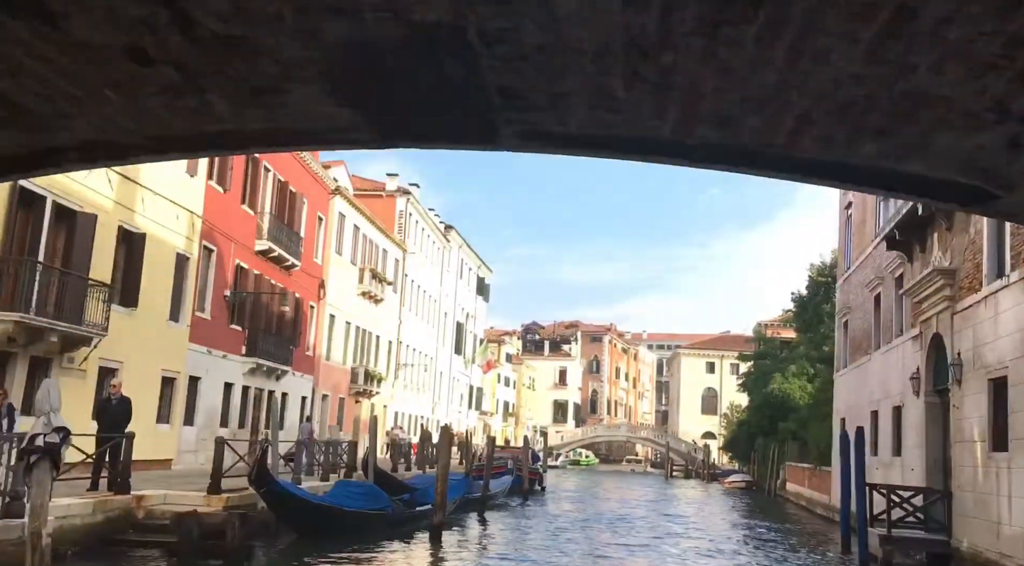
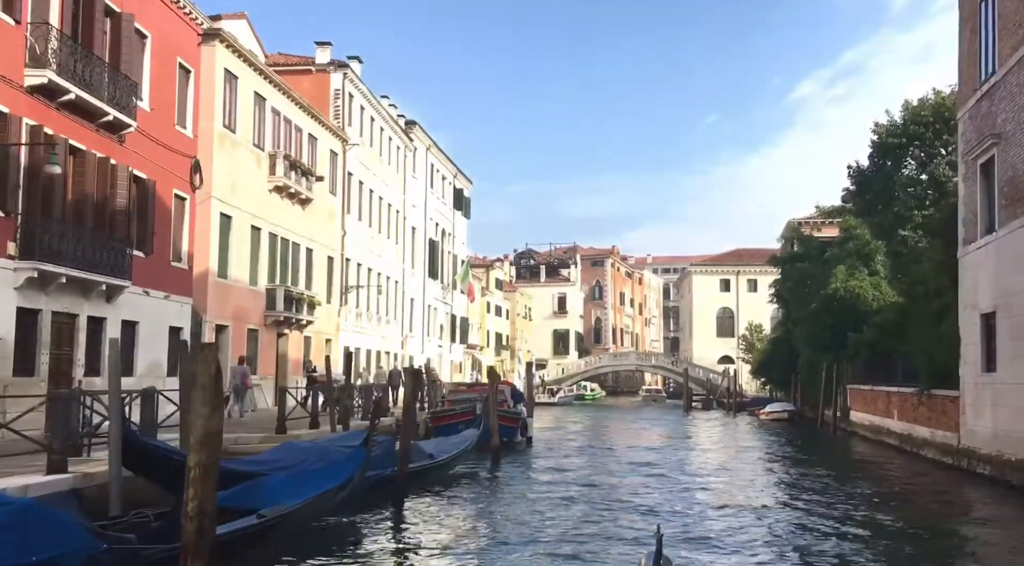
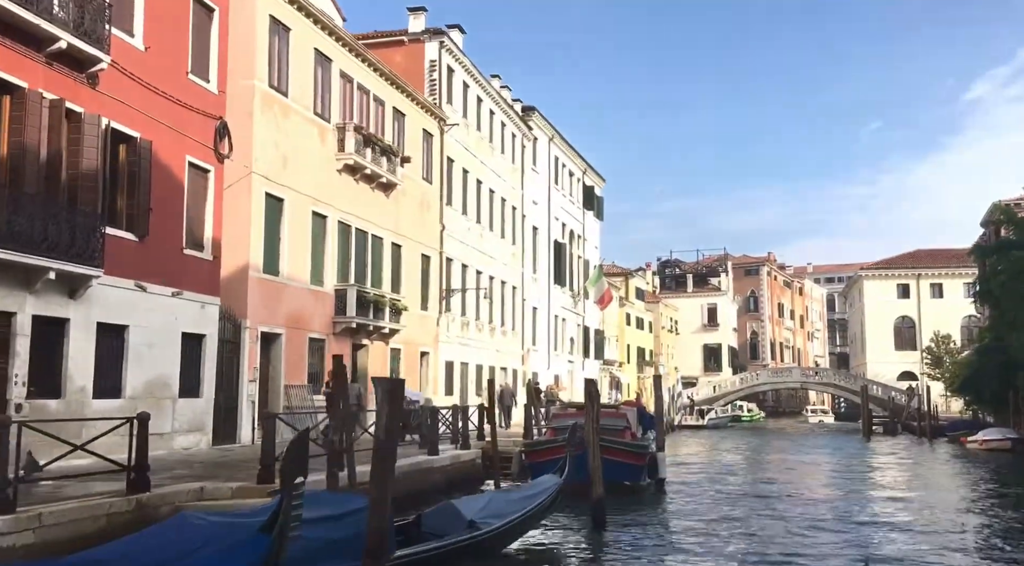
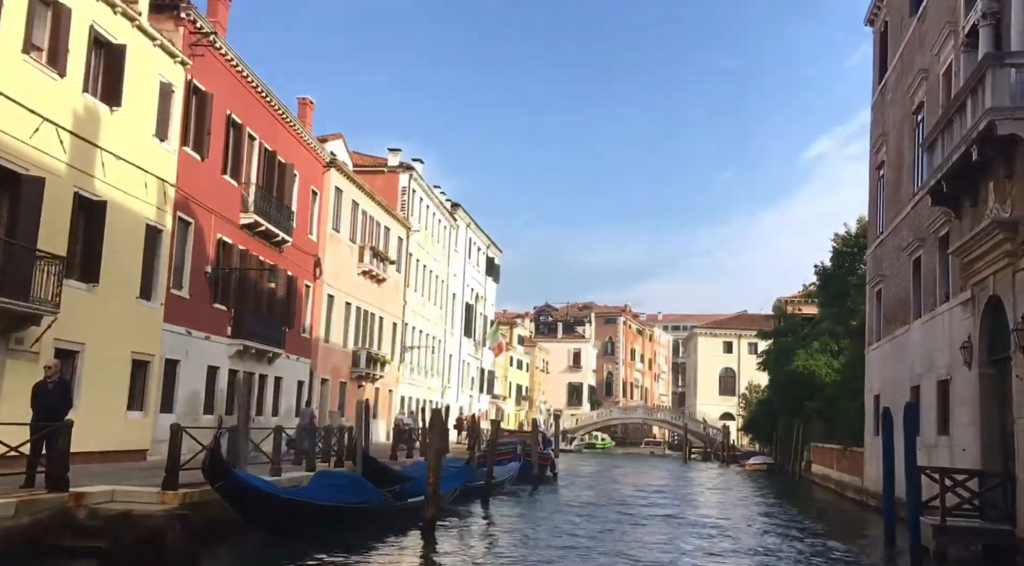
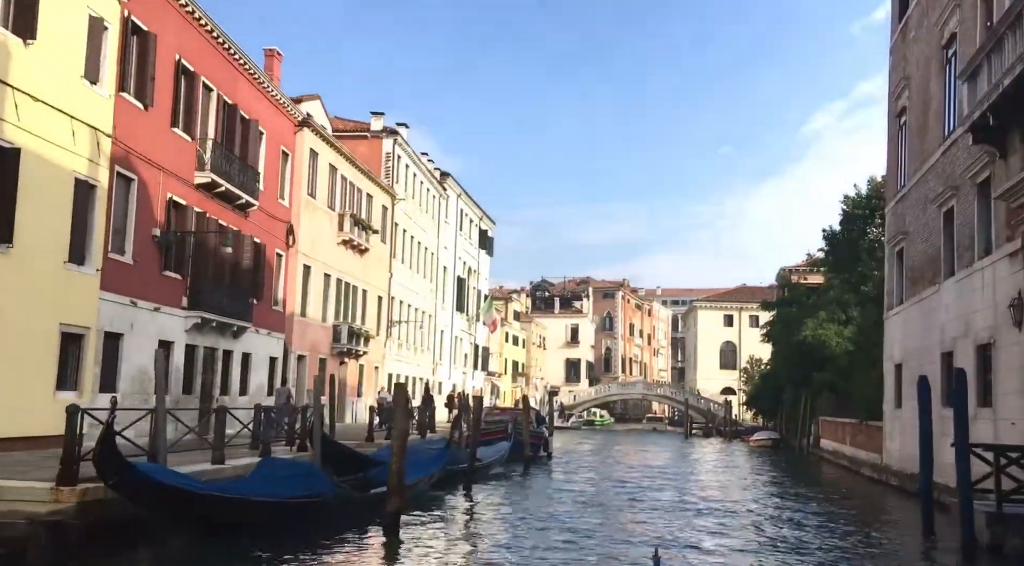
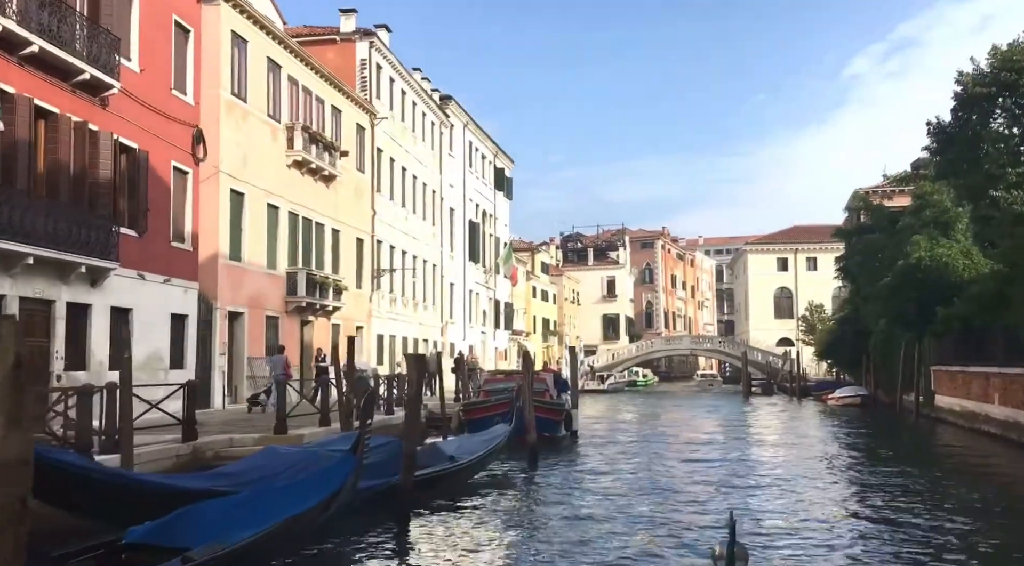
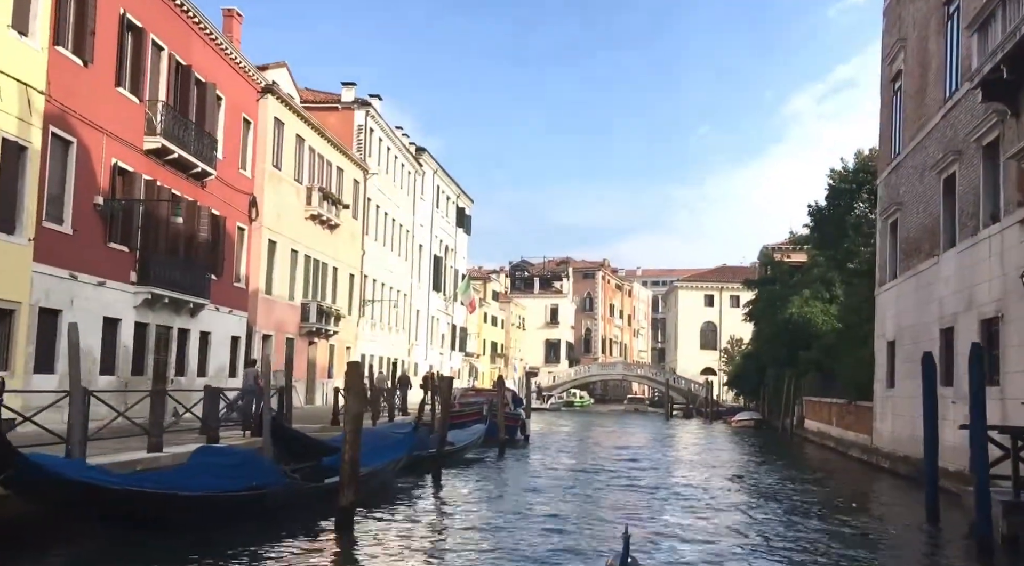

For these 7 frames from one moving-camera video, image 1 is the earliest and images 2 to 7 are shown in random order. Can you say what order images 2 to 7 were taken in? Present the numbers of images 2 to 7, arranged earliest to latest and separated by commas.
4, 5, 7, 2, 6, 3
